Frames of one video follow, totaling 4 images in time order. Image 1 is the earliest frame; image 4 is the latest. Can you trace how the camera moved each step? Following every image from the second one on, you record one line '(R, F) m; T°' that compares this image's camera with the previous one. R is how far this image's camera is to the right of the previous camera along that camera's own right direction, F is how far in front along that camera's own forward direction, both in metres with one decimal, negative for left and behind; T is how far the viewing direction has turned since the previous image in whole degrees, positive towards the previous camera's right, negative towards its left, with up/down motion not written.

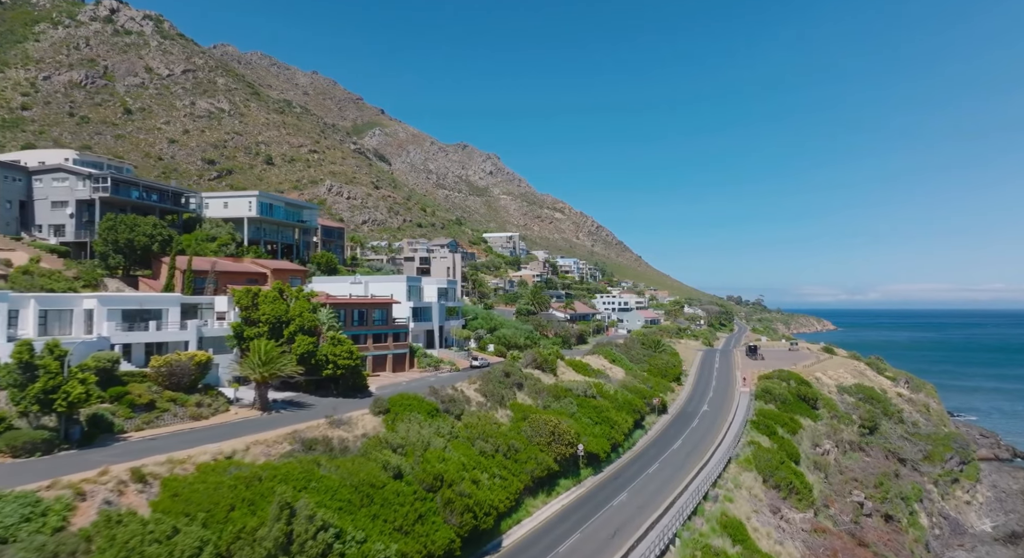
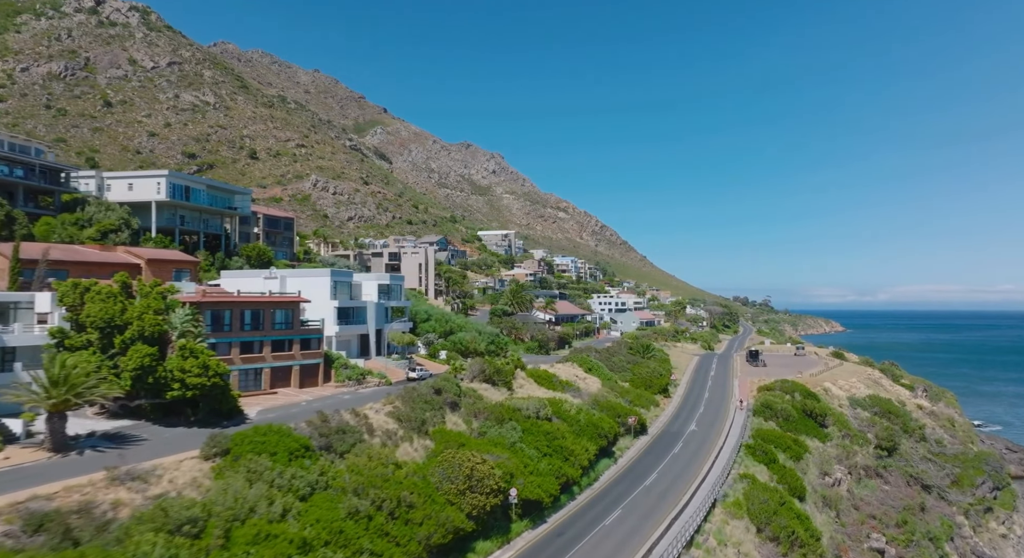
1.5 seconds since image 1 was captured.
(+4.2, +8.6) m; -1°
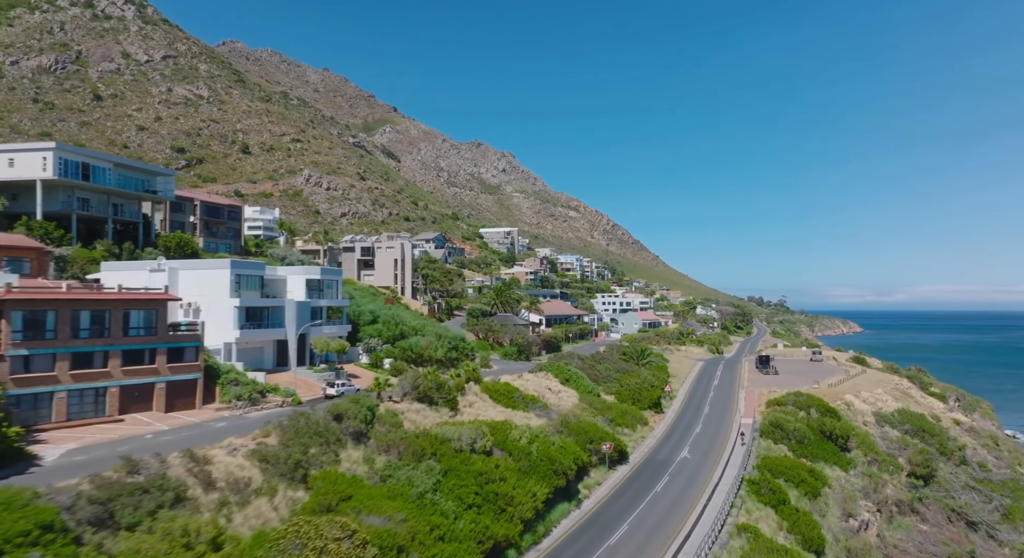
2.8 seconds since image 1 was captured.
(+4.0, +8.5) m; -1°
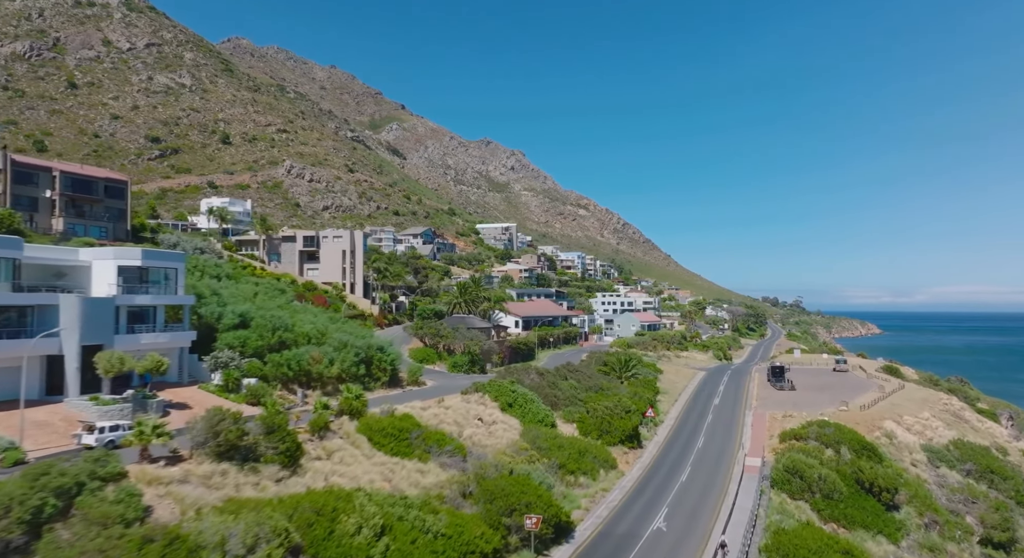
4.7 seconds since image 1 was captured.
(+5.3, +12.5) m; -1°
